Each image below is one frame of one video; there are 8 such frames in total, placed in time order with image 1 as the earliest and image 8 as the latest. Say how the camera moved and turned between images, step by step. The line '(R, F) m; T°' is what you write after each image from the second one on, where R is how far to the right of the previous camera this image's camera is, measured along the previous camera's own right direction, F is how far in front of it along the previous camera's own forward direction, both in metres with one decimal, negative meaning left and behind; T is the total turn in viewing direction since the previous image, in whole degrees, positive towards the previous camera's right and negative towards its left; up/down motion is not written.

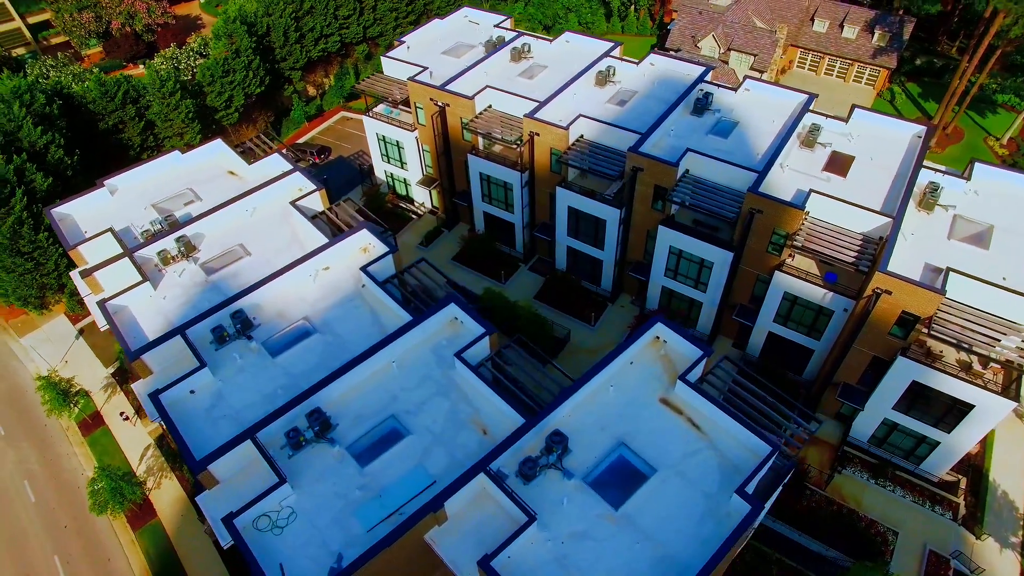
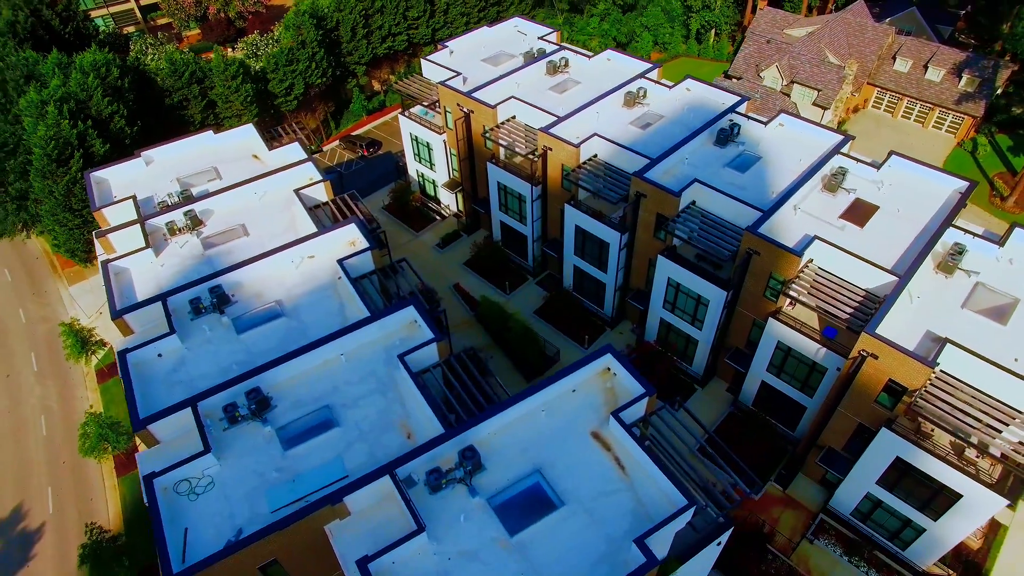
(+4.9, +0.4) m; -8°
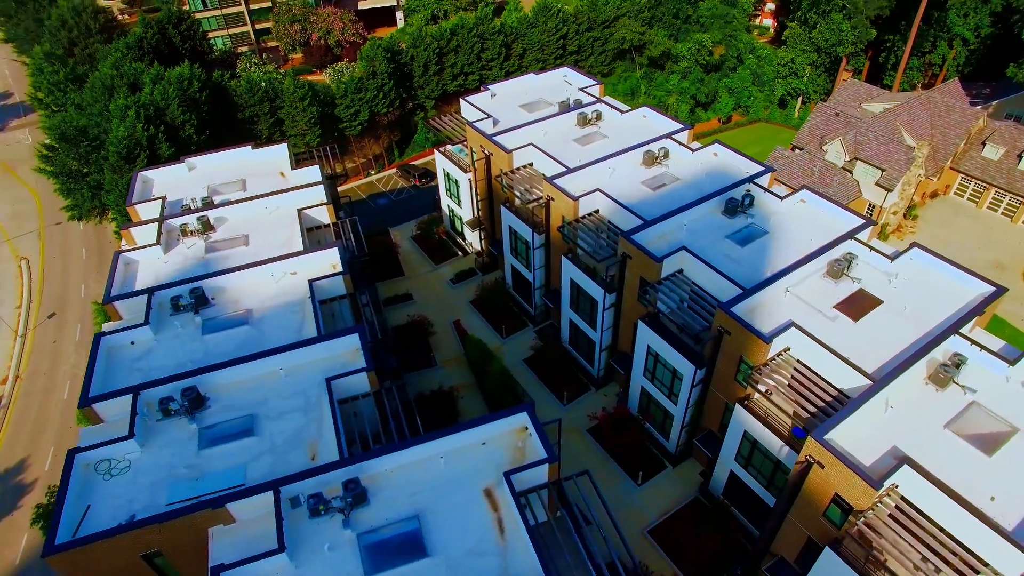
(+6.3, +0.6) m; -10°
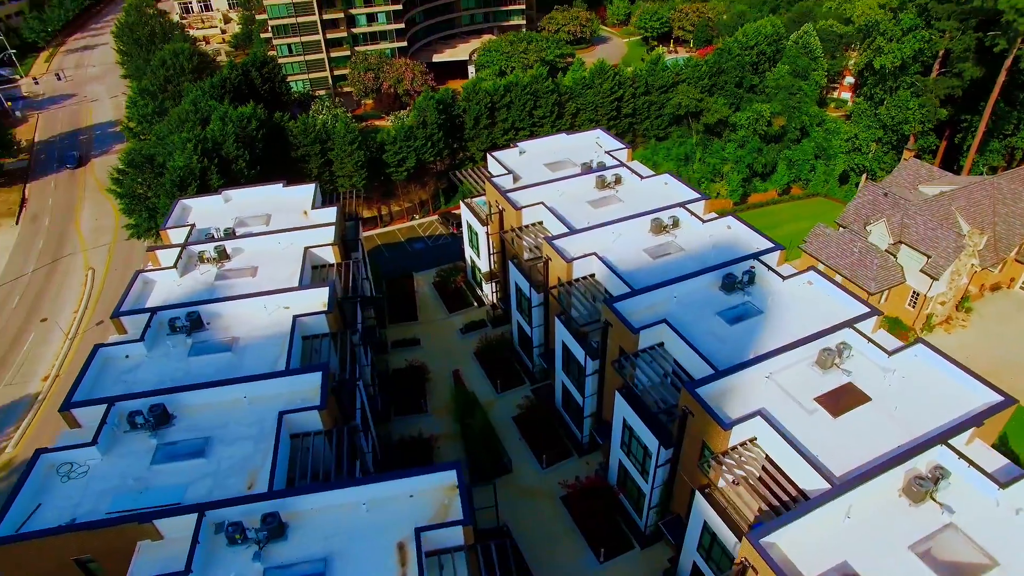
(+4.8, +0.3) m; -8°
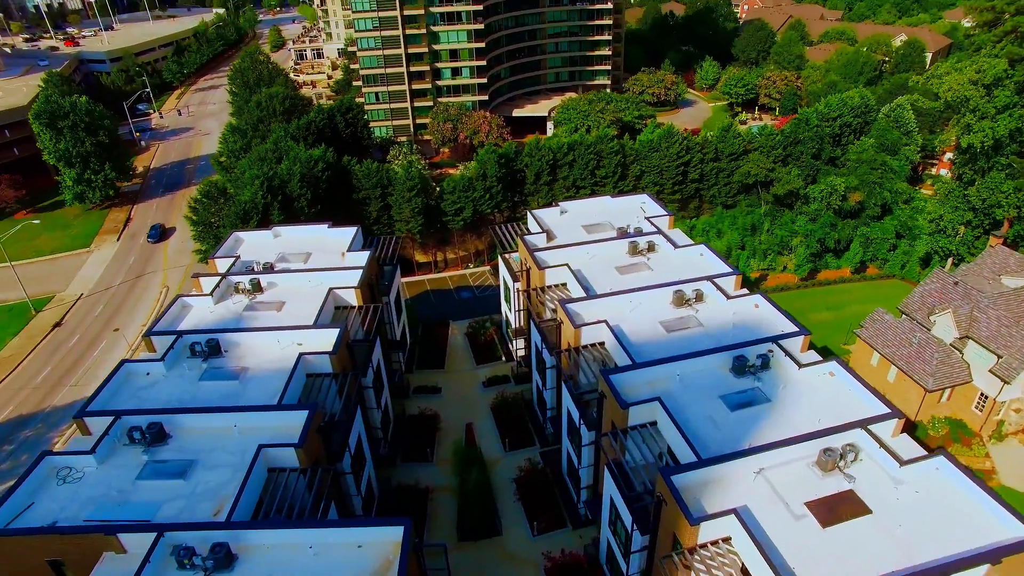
(+4.2, +0.4) m; -9°
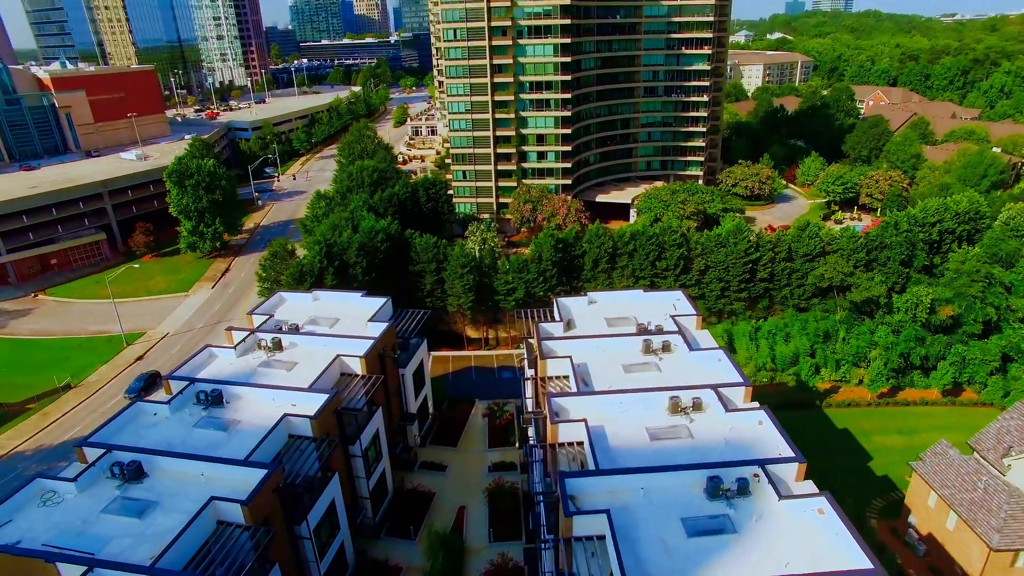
(+6.5, +0.8) m; -11°
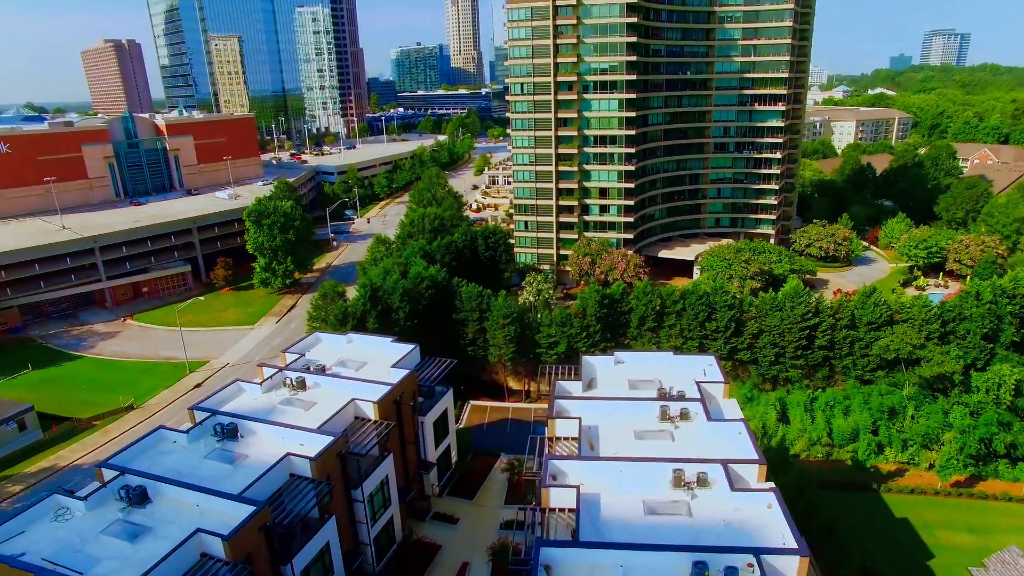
(+4.1, +0.7) m; -8°
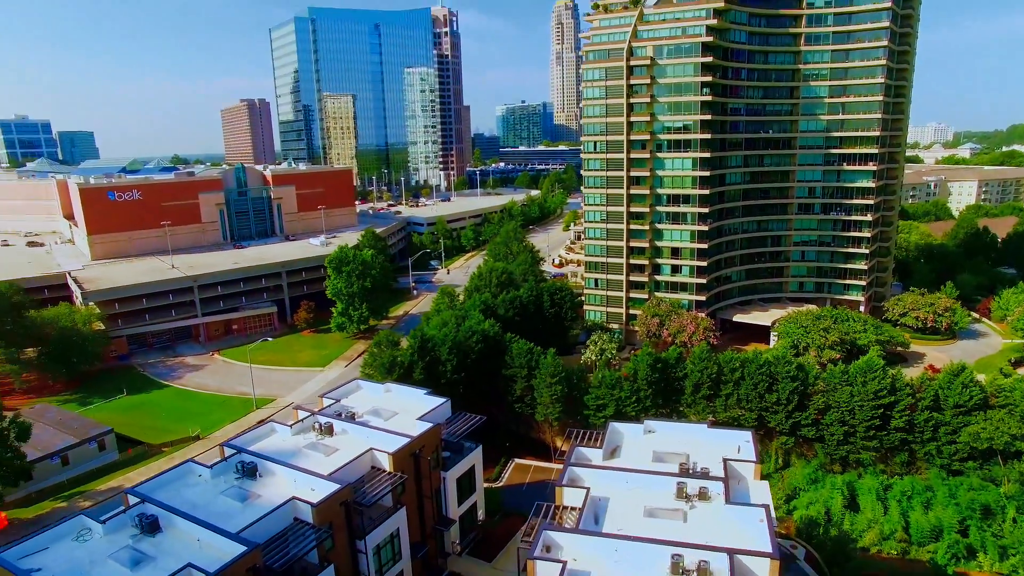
(+4.8, +1.0) m; -10°
